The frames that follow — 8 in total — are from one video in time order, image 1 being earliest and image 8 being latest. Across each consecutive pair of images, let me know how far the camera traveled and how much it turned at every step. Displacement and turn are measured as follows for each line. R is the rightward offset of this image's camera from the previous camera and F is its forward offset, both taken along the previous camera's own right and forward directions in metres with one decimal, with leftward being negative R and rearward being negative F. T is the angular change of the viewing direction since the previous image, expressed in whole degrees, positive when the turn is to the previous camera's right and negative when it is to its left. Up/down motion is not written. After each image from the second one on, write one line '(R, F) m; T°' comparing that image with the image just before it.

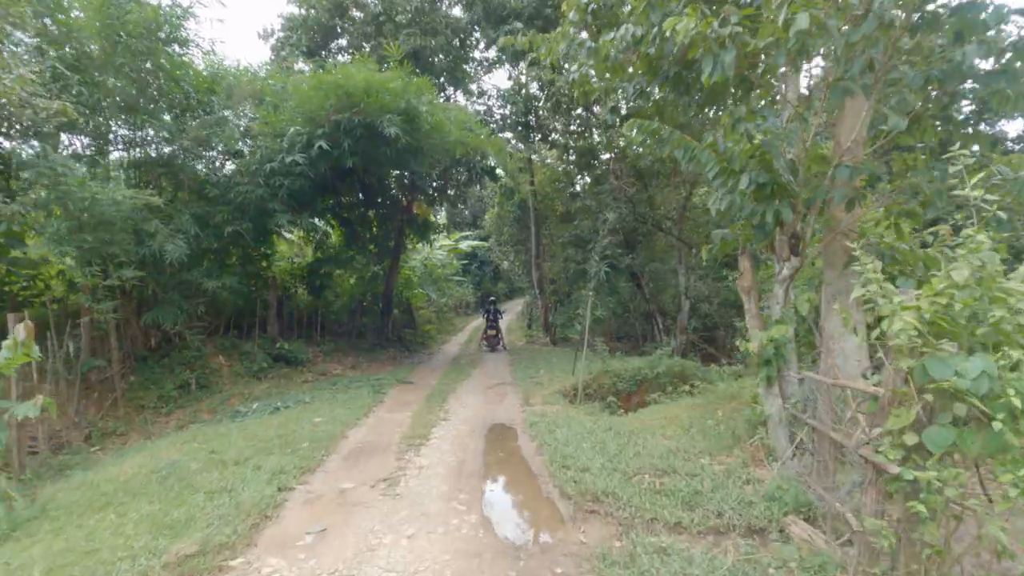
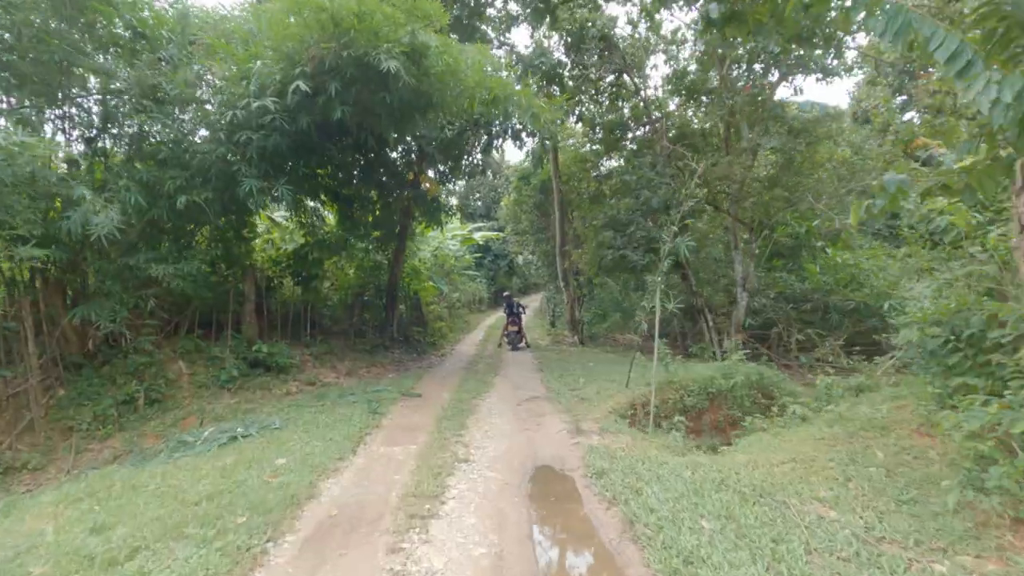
(-0.4, +2.1) m; -1°
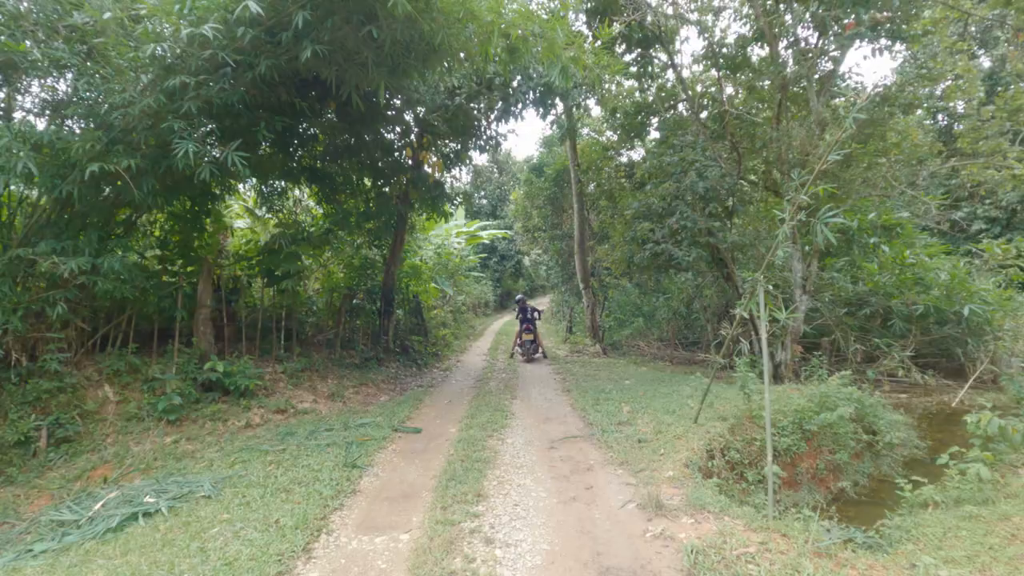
(-0.3, +1.9) m; 0°
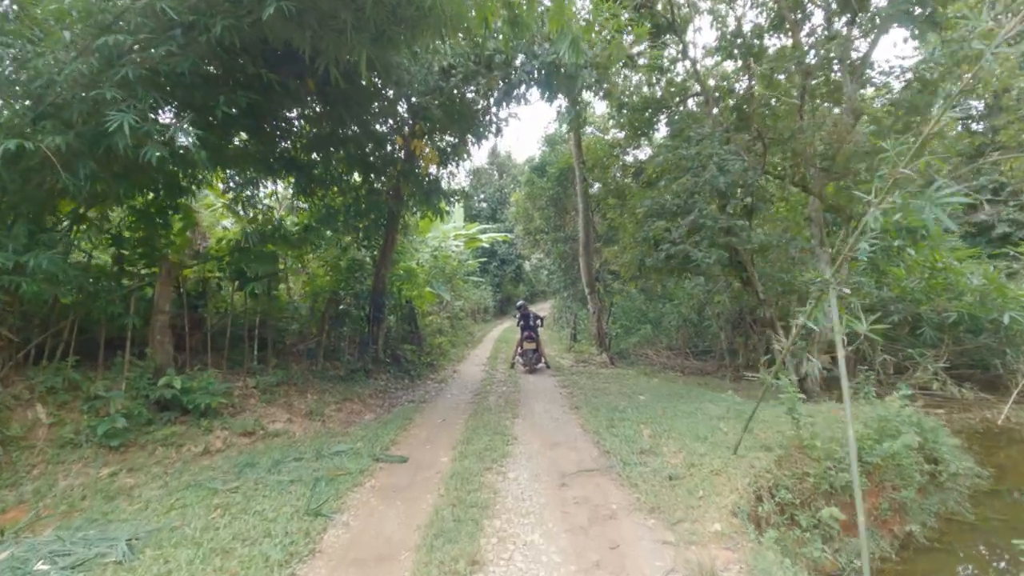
(0.0, +0.9) m; 0°
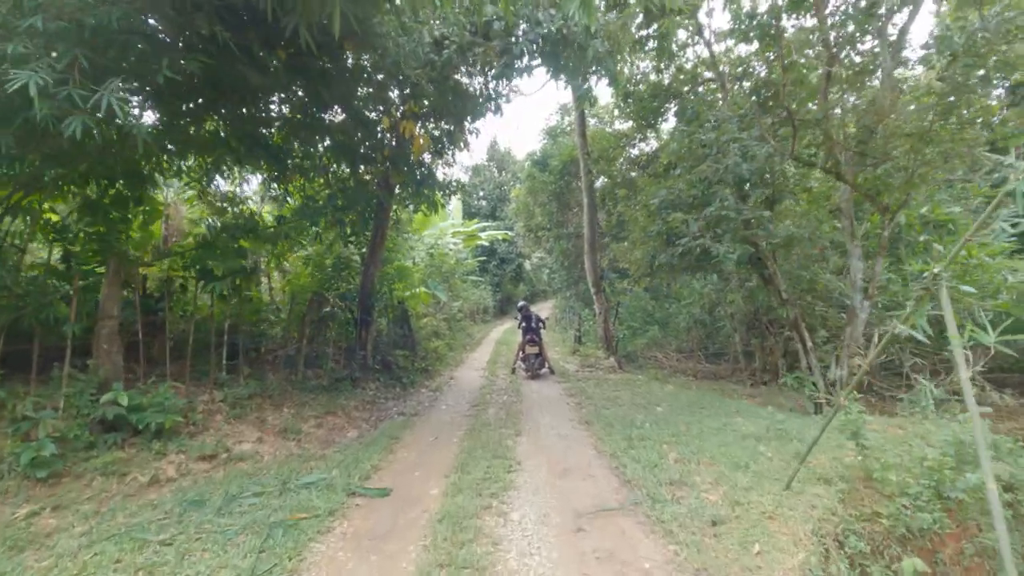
(0.0, +0.8) m; 0°
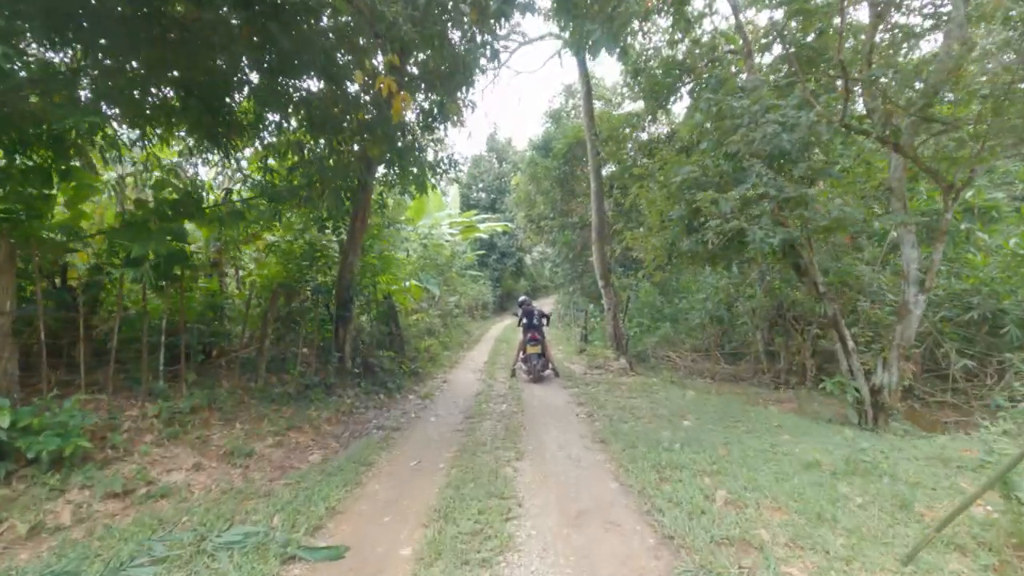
(0.0, +1.2) m; 0°
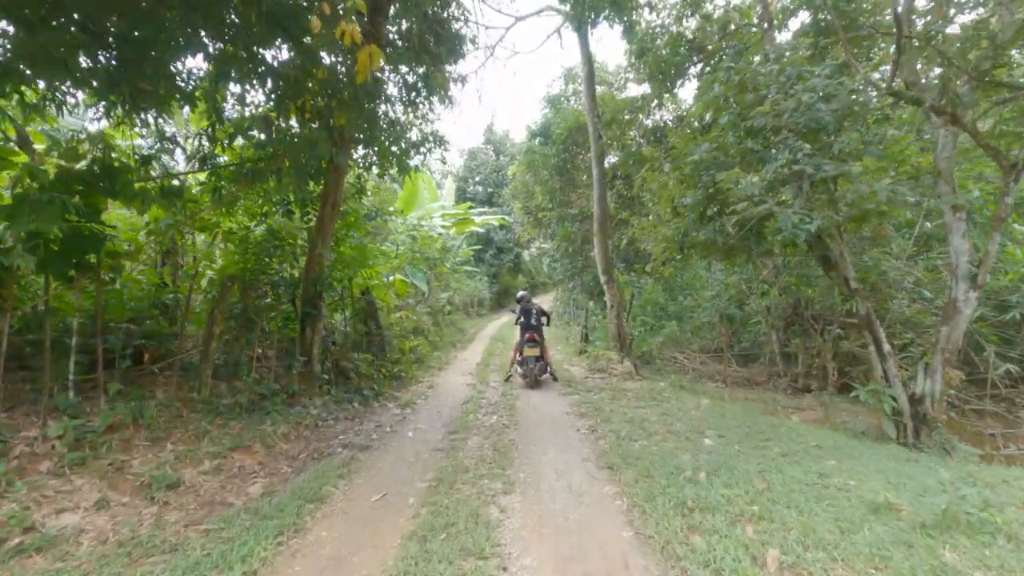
(+0.1, +1.0) m; 0°
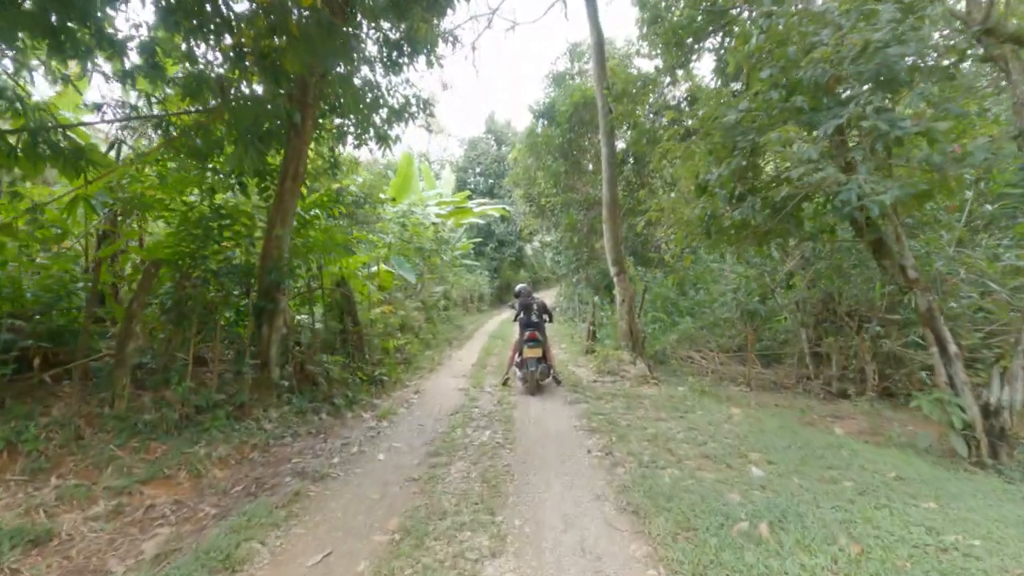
(+0.1, +1.1) m; 0°
